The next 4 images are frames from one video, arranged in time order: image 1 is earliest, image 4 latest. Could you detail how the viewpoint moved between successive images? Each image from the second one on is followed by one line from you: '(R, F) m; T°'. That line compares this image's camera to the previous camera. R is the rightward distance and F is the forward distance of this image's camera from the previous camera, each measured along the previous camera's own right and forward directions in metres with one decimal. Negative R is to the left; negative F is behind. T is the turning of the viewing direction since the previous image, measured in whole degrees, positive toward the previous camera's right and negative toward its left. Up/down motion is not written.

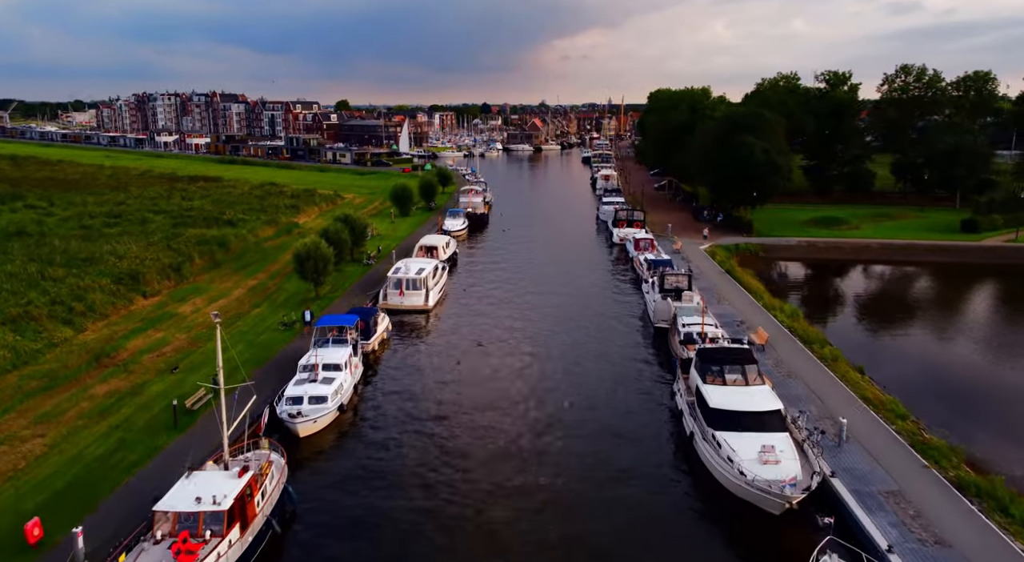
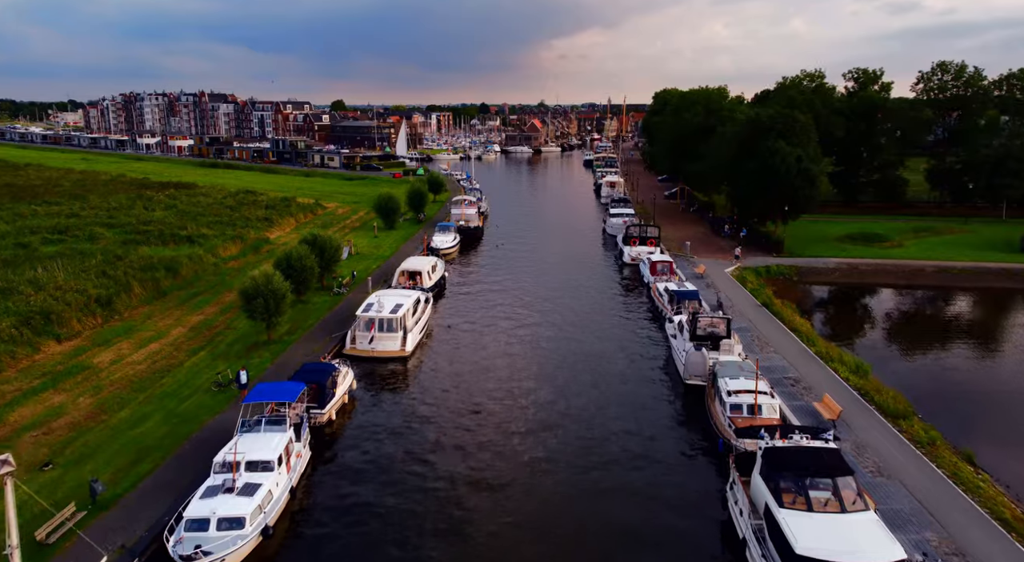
(+0.2, +7.7) m; 0°
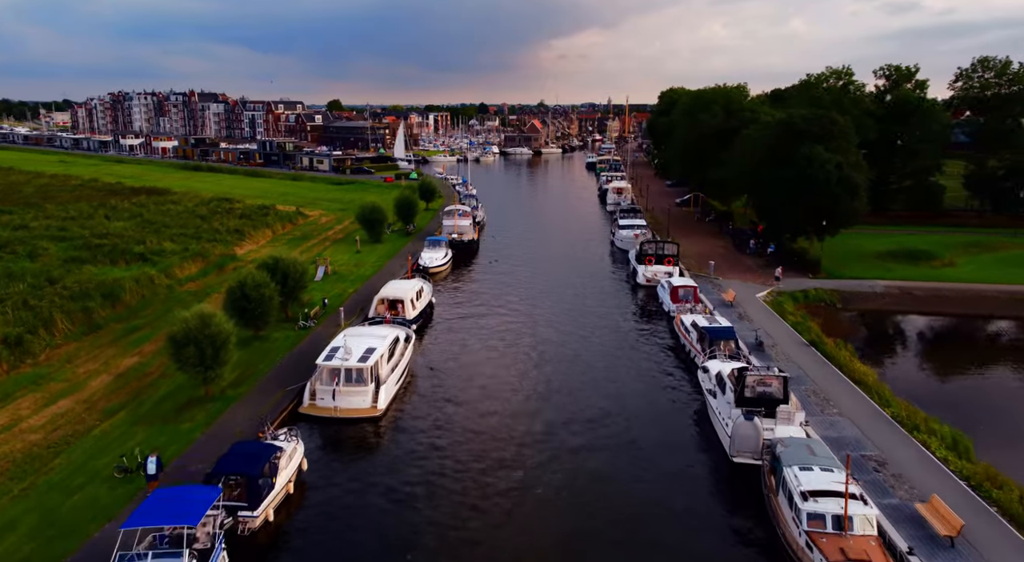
(+0.1, +6.9) m; 0°
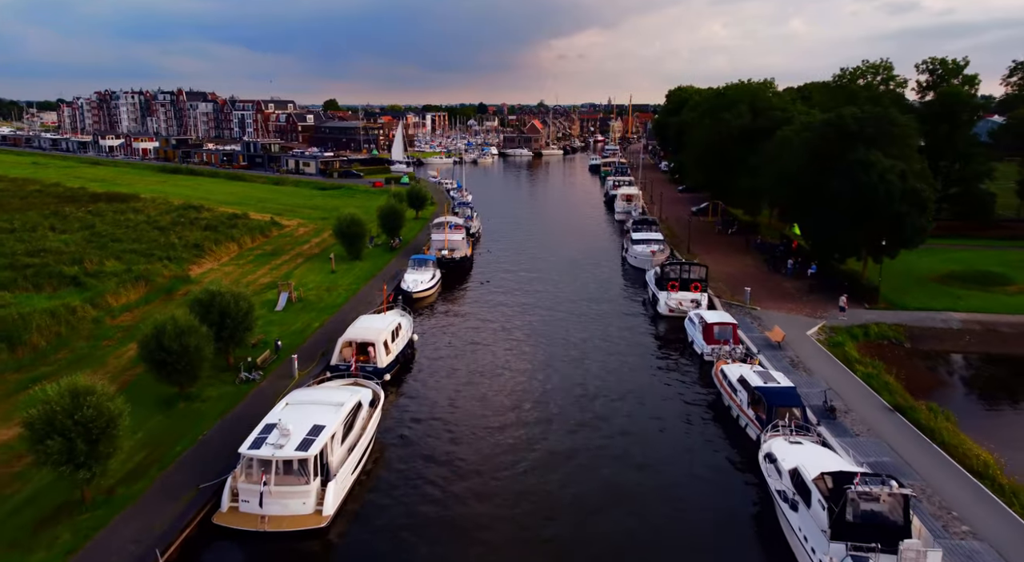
(+0.1, +7.7) m; 0°
